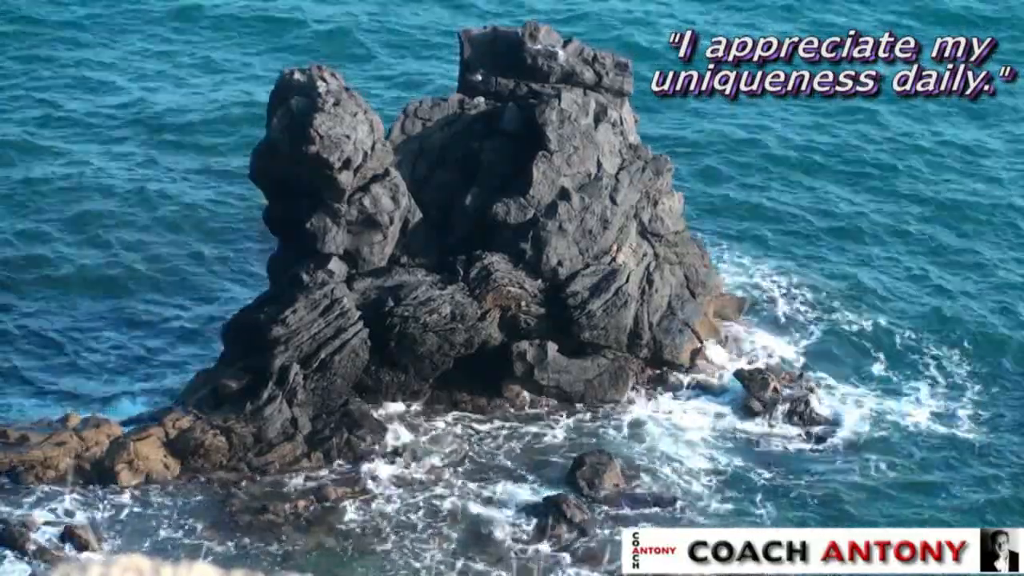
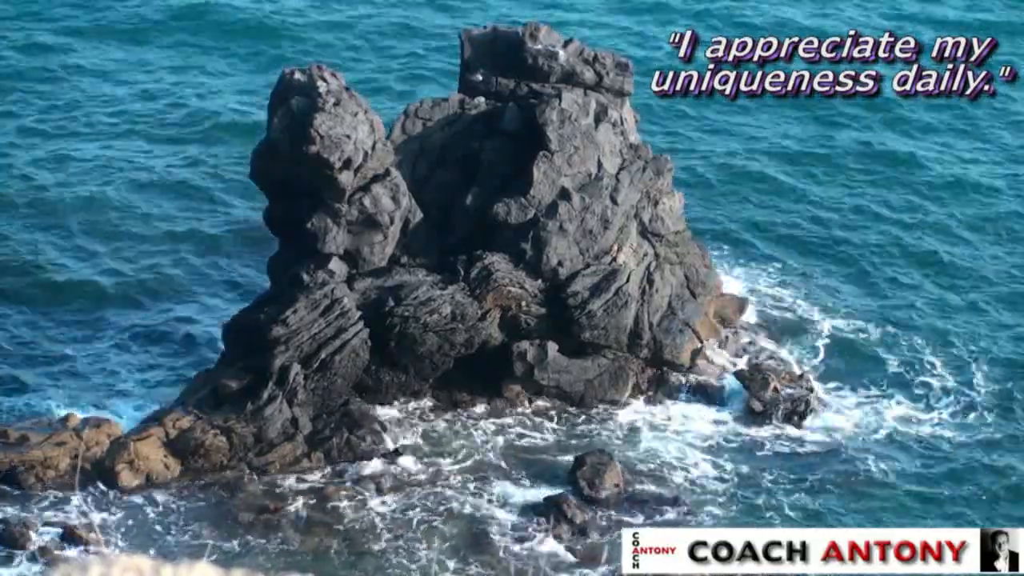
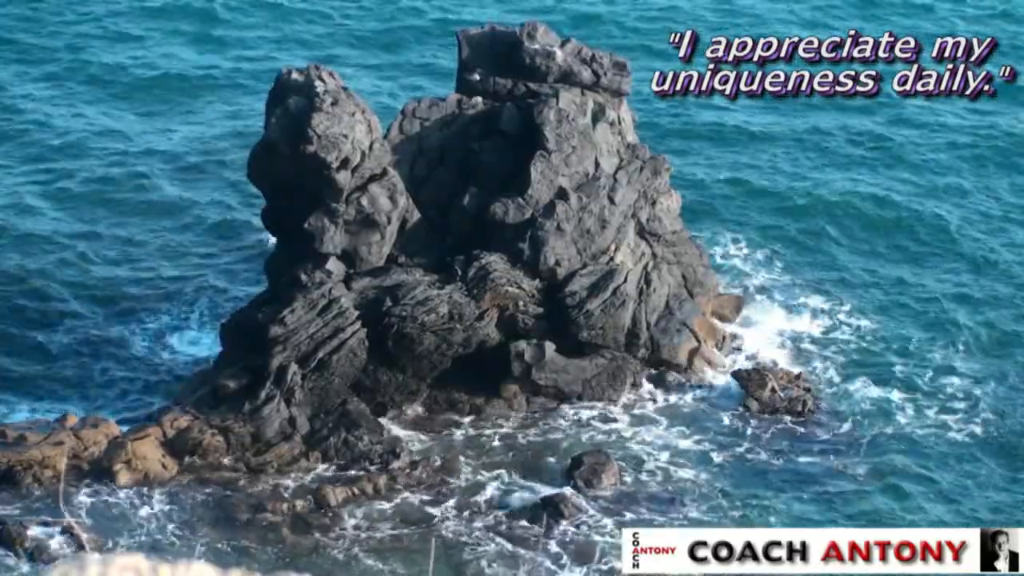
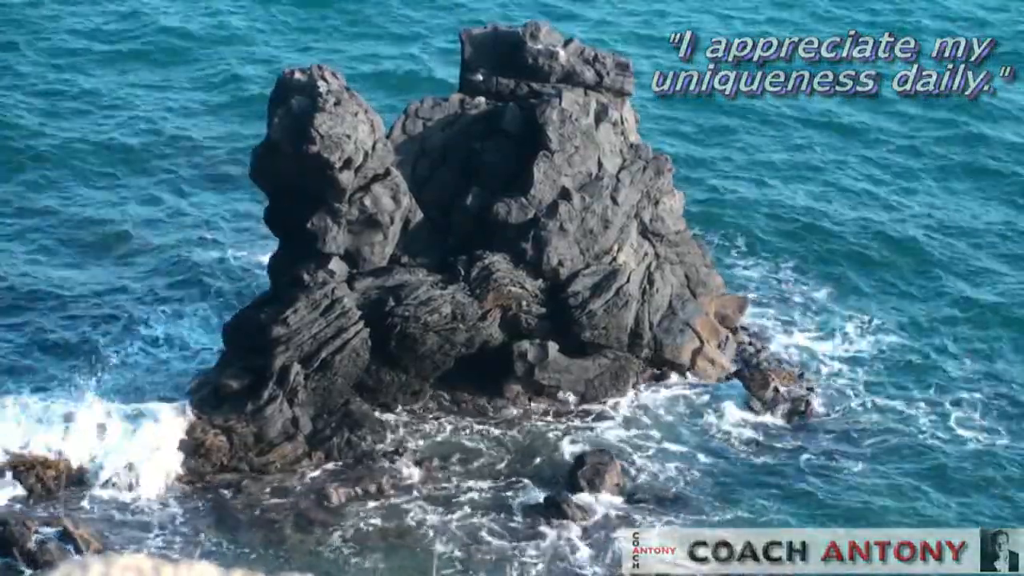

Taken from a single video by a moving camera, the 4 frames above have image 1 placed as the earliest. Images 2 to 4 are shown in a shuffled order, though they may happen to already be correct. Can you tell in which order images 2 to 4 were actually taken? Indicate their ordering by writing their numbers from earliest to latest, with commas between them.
2, 3, 4
